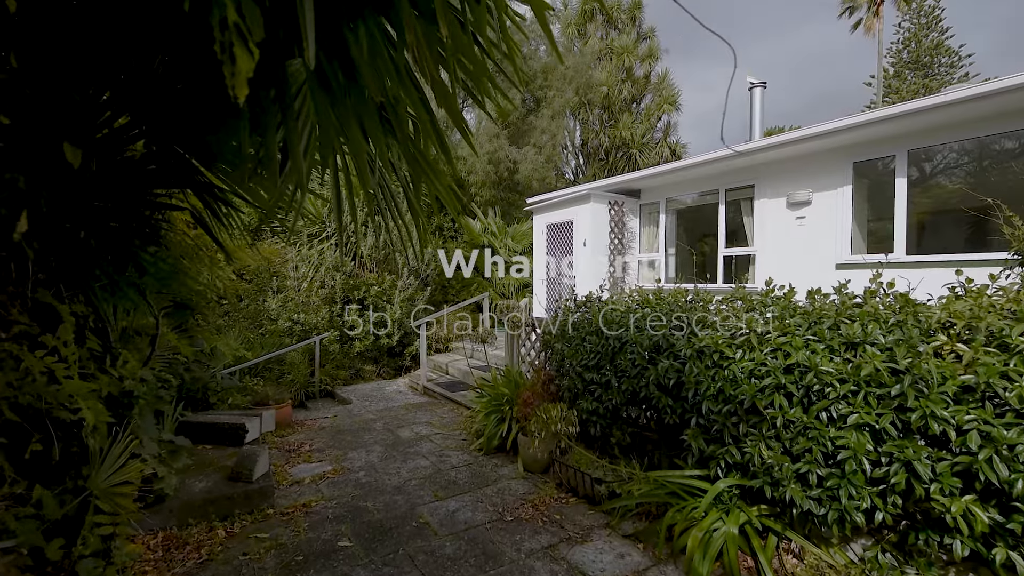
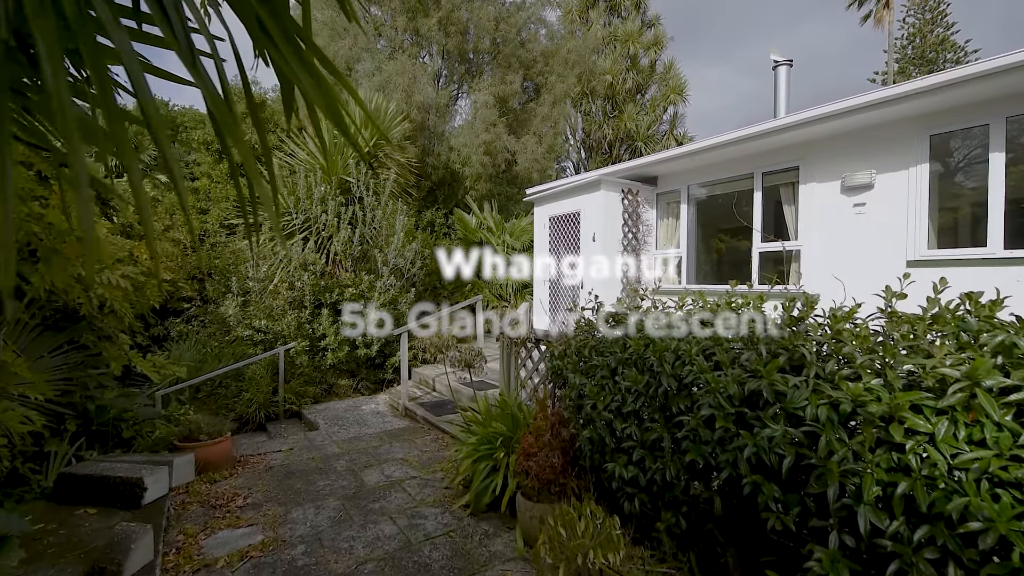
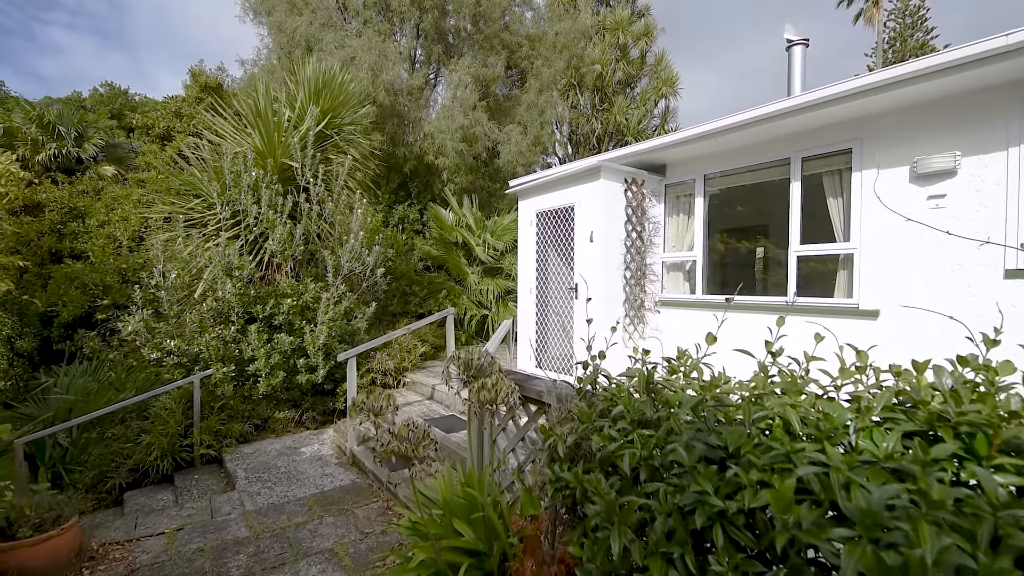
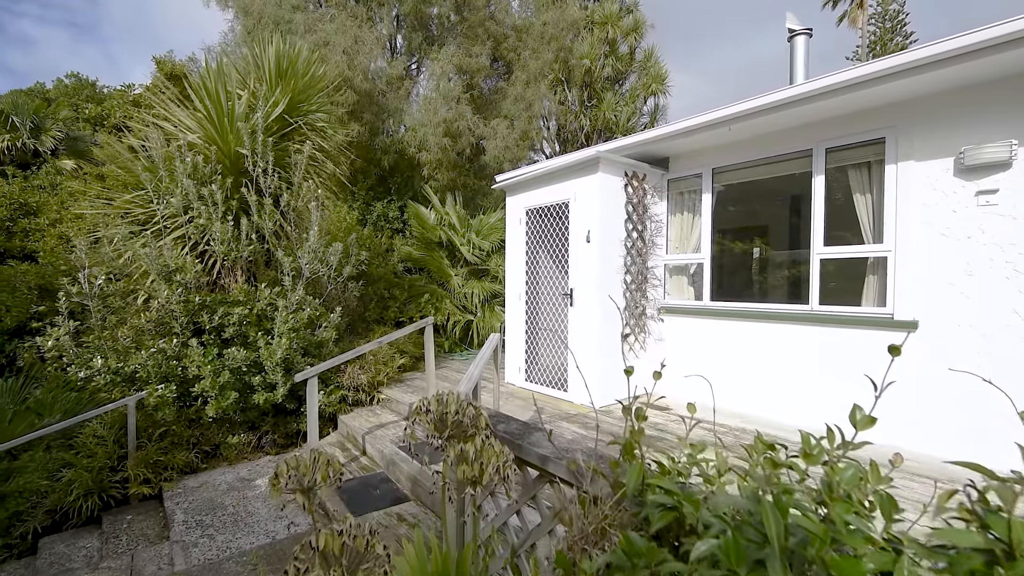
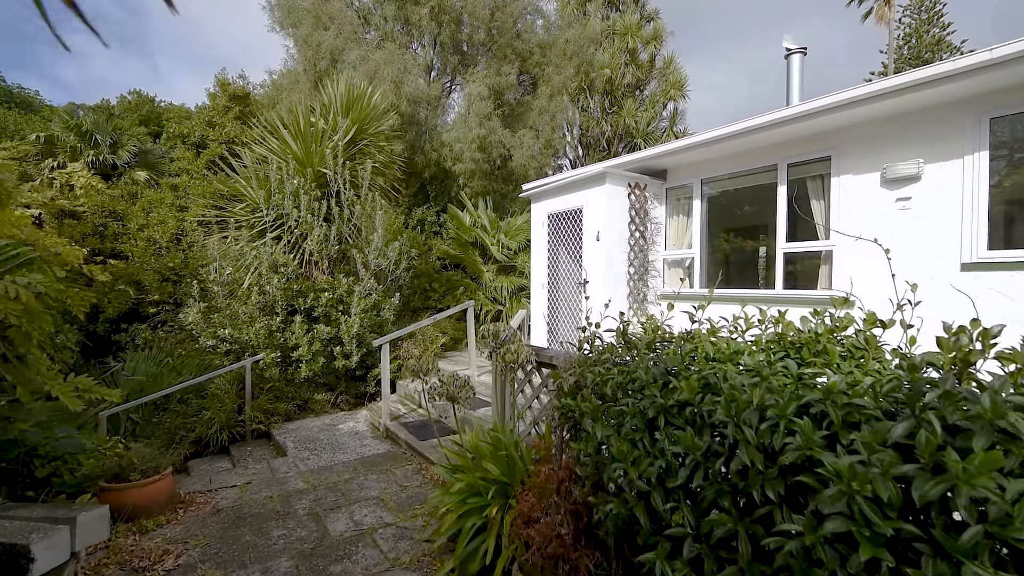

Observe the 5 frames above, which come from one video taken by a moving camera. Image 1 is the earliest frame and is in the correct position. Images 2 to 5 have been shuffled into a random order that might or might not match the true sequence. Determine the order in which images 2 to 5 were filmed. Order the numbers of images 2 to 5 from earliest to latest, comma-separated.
2, 5, 3, 4
